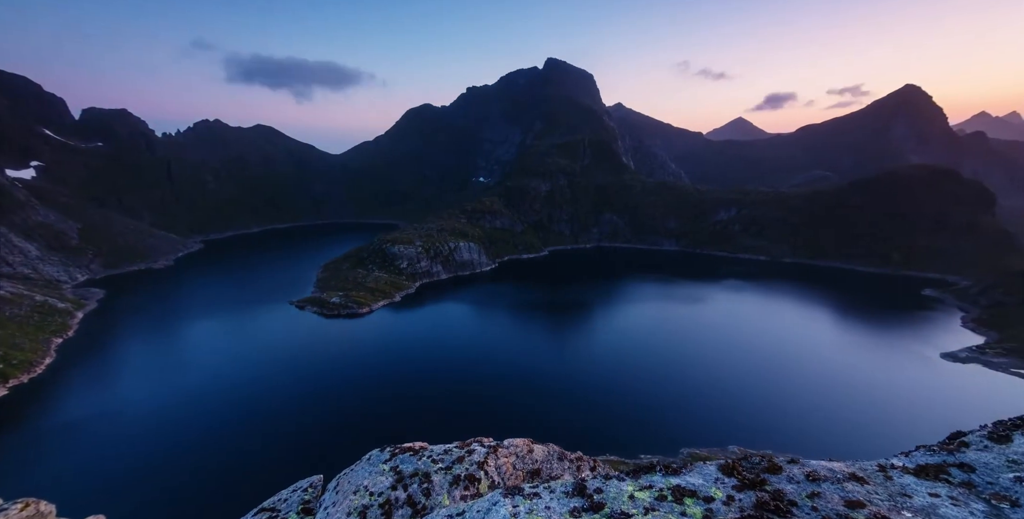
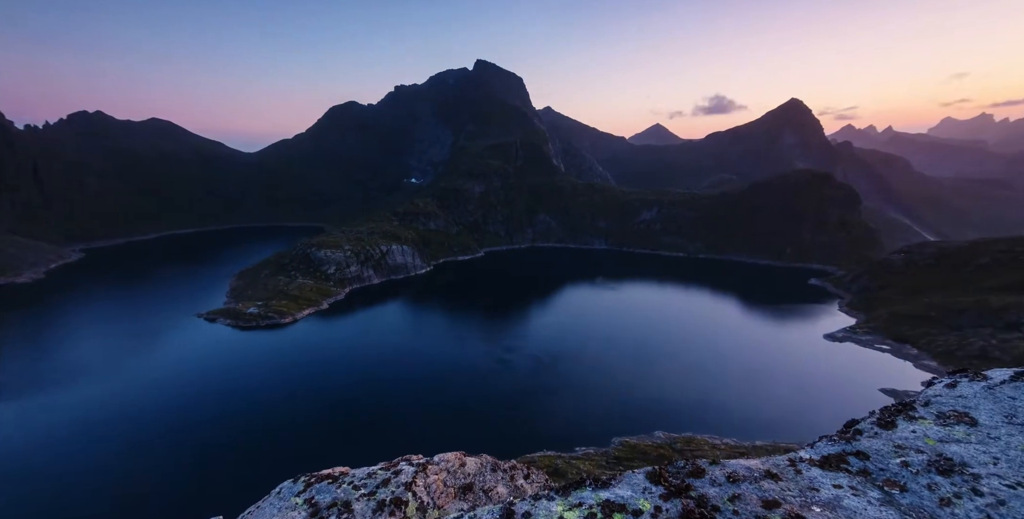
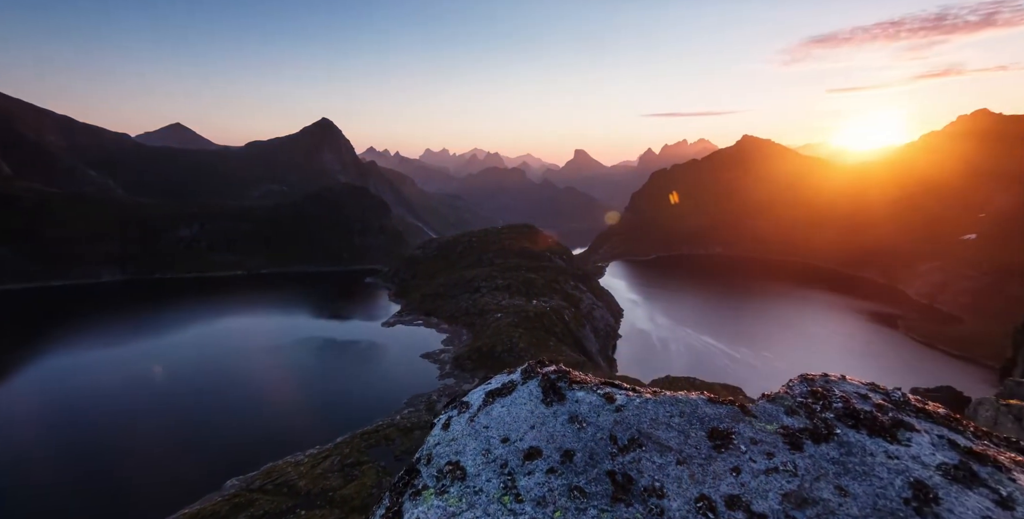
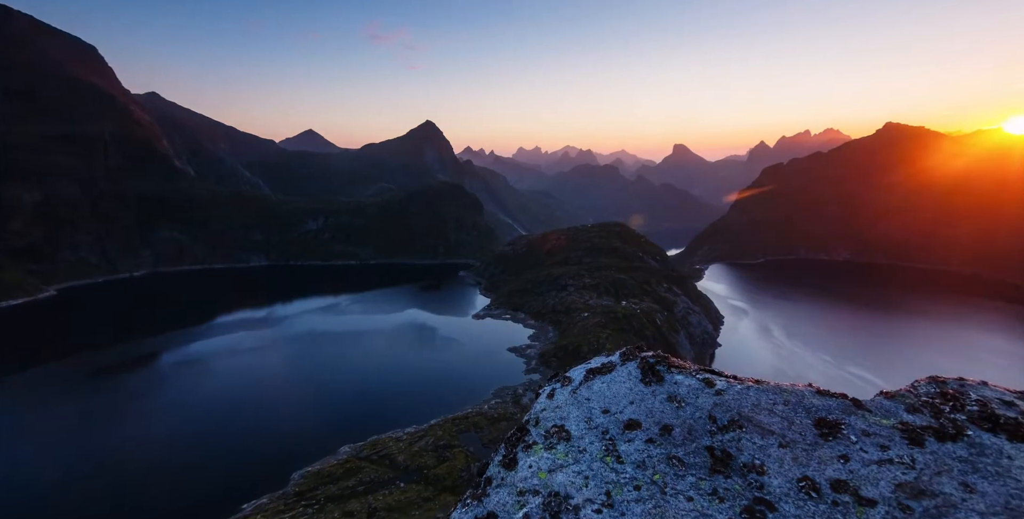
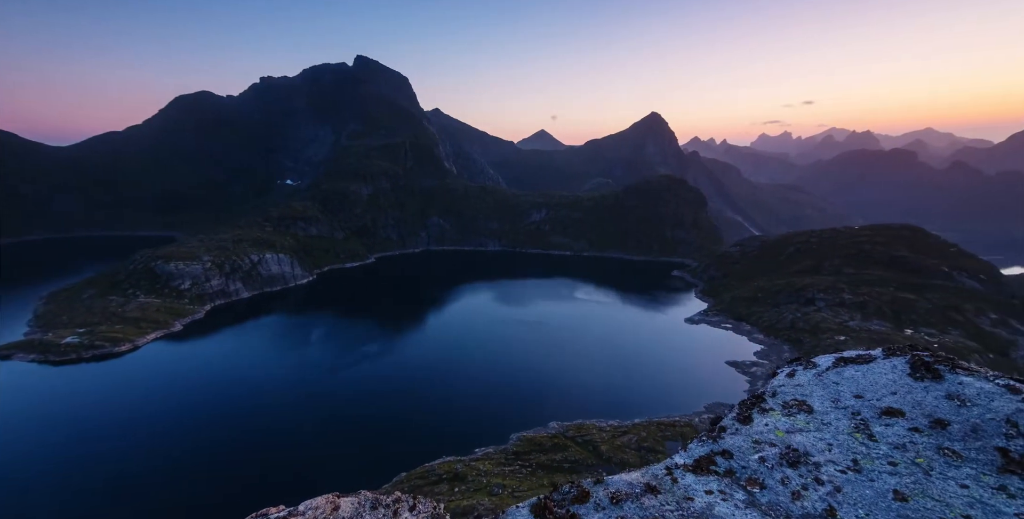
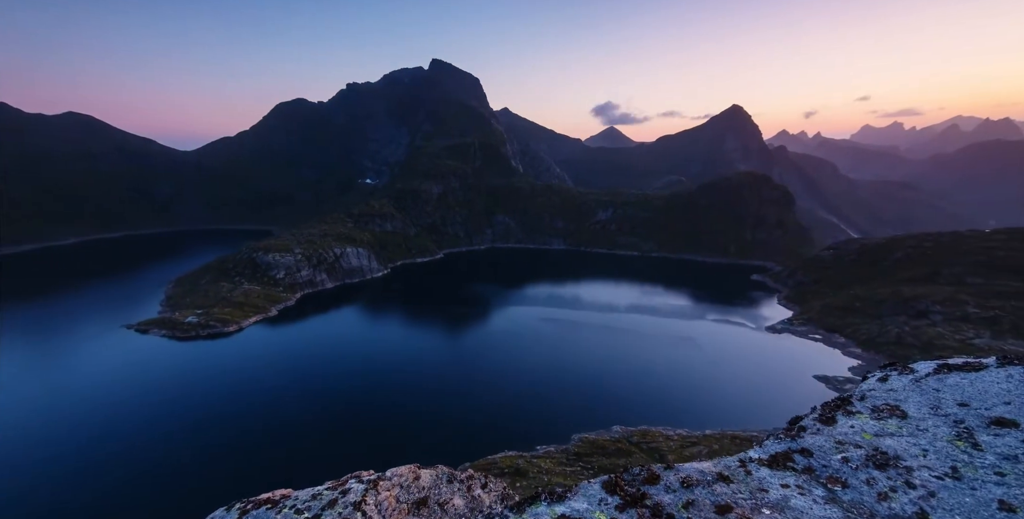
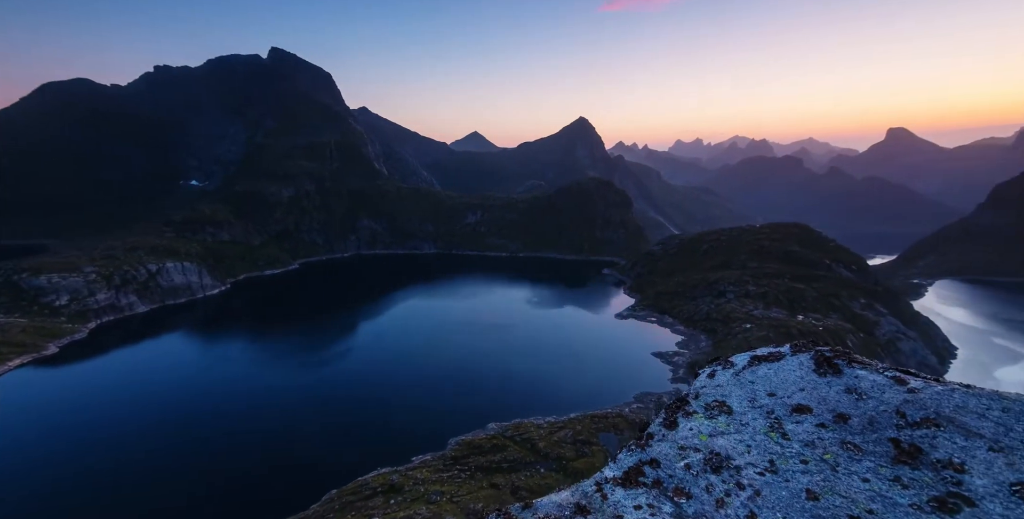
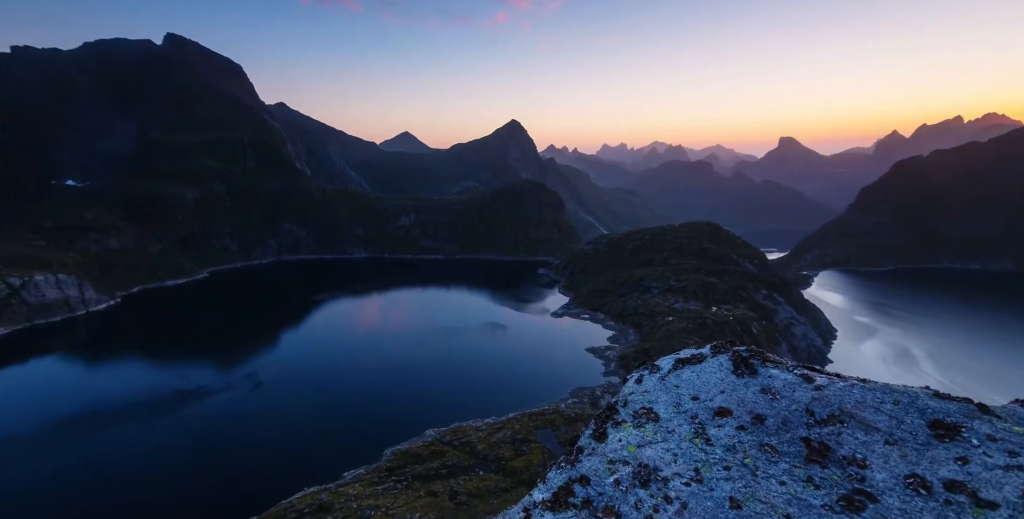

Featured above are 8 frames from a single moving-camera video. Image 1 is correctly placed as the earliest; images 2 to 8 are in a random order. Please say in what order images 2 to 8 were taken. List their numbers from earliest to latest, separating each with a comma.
2, 6, 5, 7, 8, 4, 3
